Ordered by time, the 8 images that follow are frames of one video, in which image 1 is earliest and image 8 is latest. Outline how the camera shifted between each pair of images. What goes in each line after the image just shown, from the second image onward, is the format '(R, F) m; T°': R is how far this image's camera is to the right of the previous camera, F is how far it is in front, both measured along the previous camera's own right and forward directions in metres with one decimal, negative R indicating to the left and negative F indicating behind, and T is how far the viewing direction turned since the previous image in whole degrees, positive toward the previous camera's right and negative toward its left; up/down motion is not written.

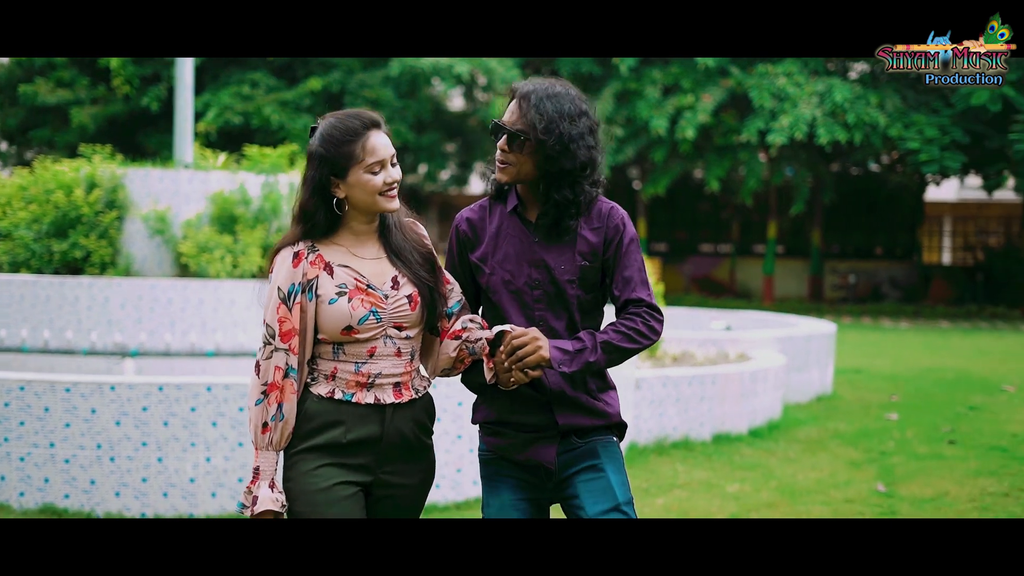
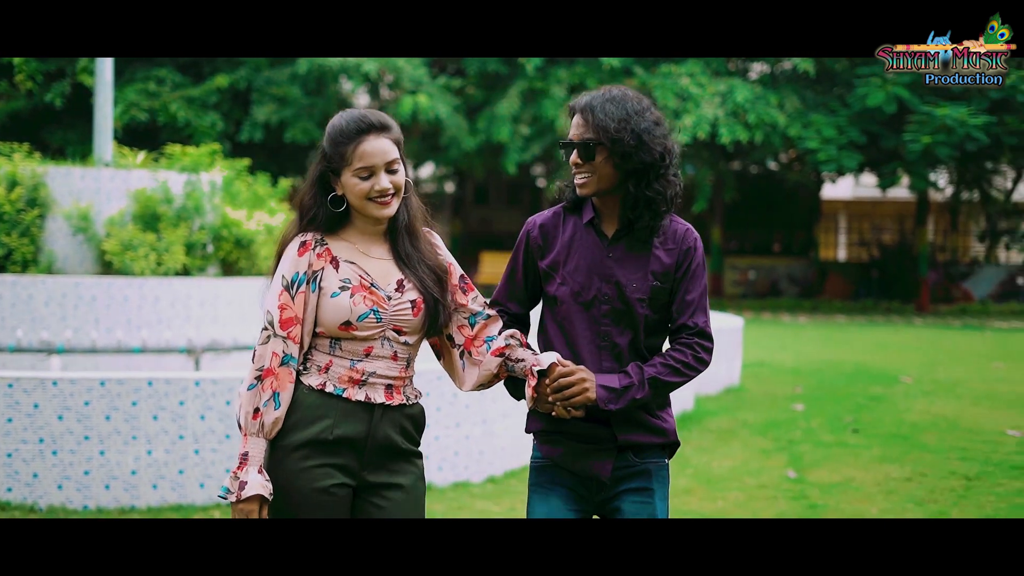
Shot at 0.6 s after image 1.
(-0.7, 0.0) m; +6°
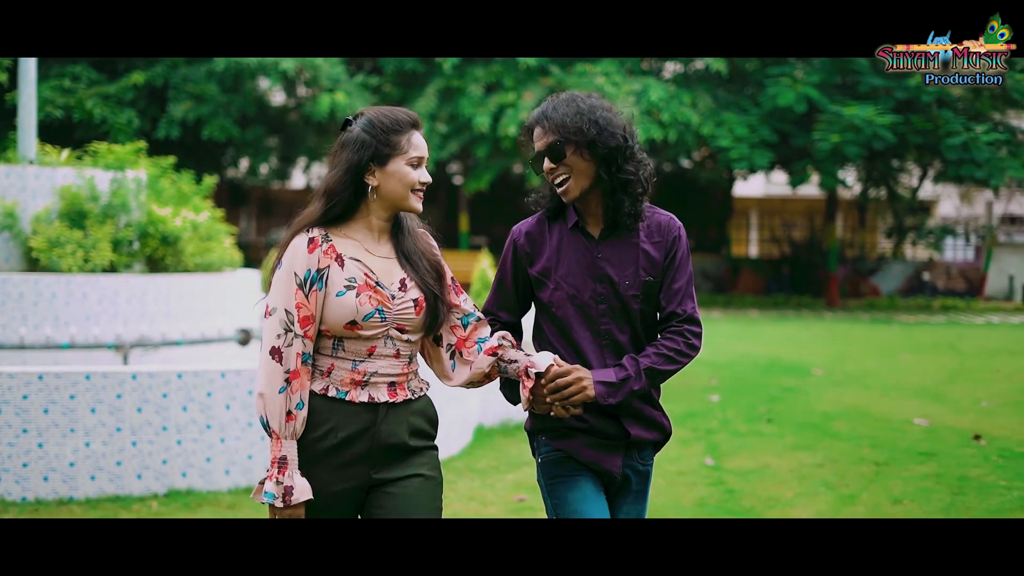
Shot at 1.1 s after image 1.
(-0.1, -0.2) m; +3°
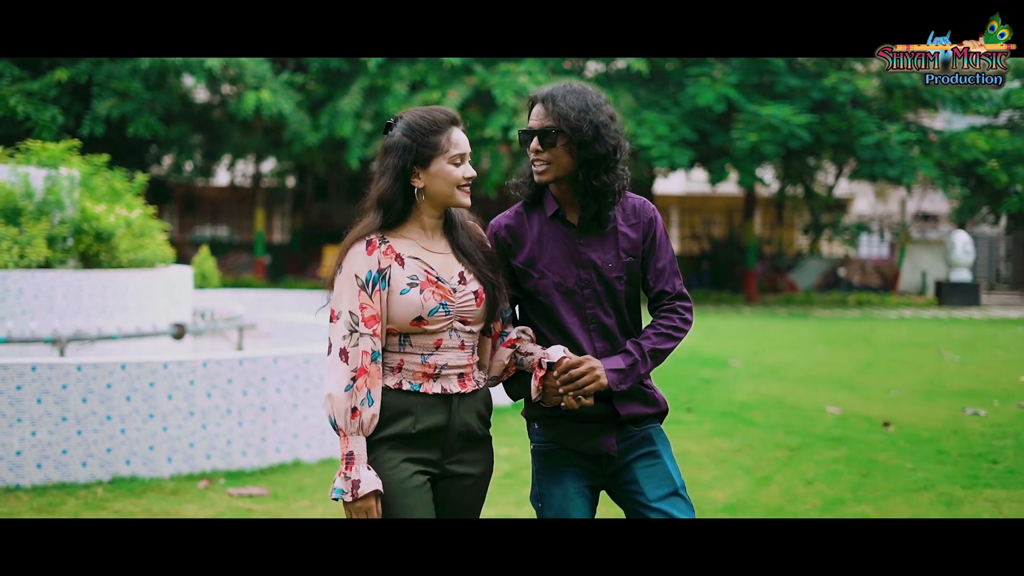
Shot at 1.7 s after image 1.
(0.0, -0.2) m; +3°
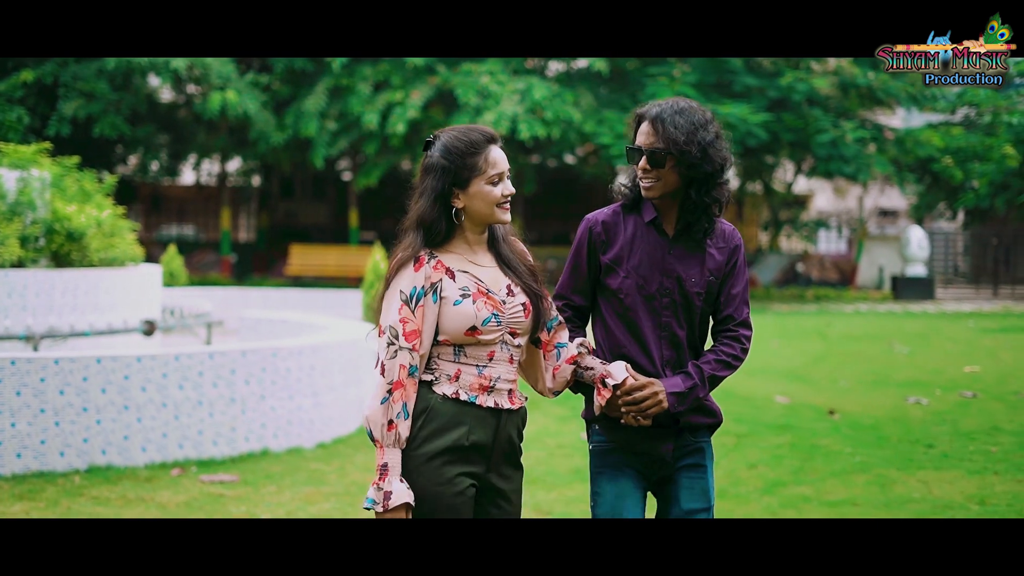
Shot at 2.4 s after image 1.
(0.0, -0.3) m; +1°
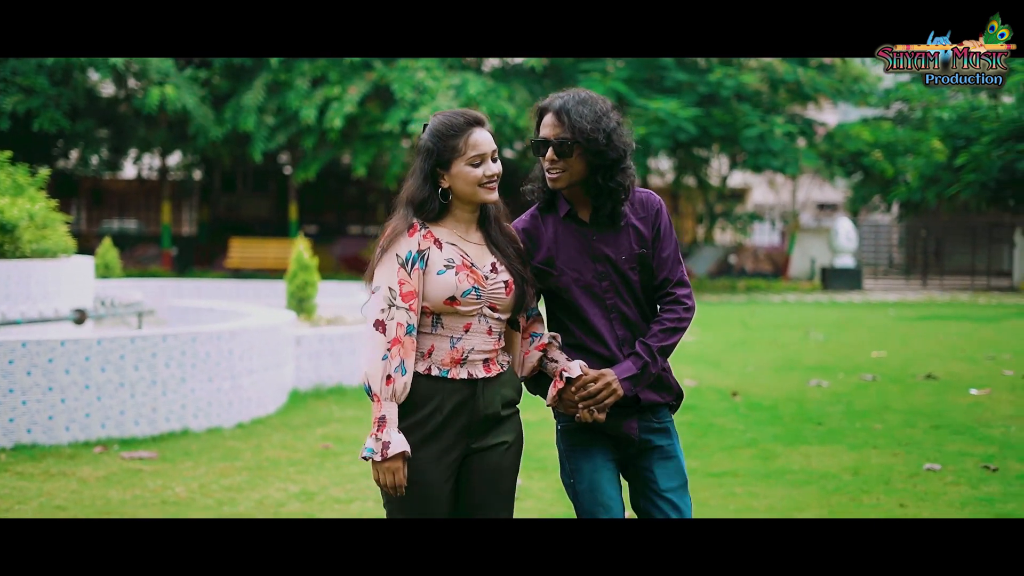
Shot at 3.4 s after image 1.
(+0.2, -0.3) m; +2°
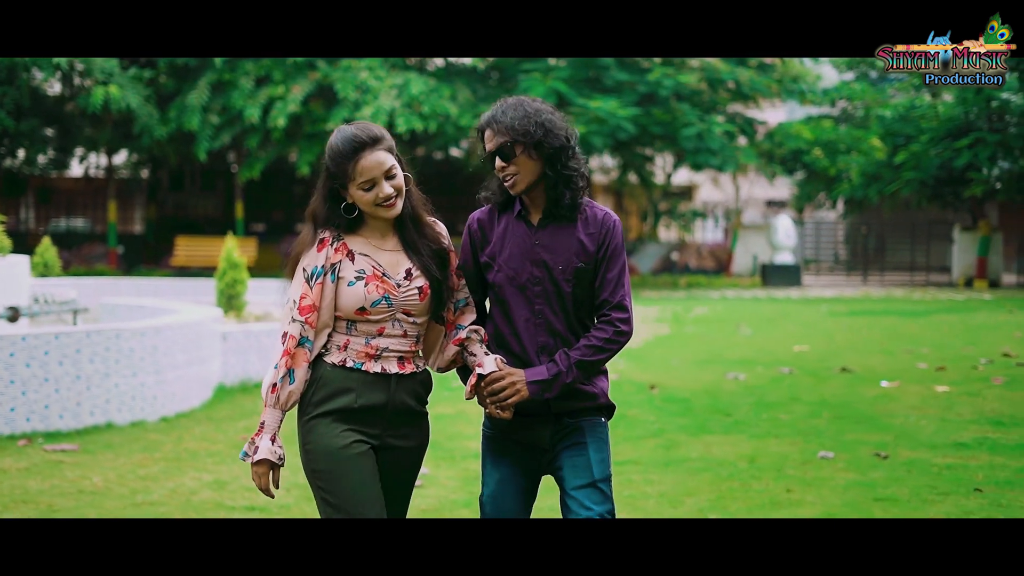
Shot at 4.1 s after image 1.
(+0.2, -0.2) m; +1°
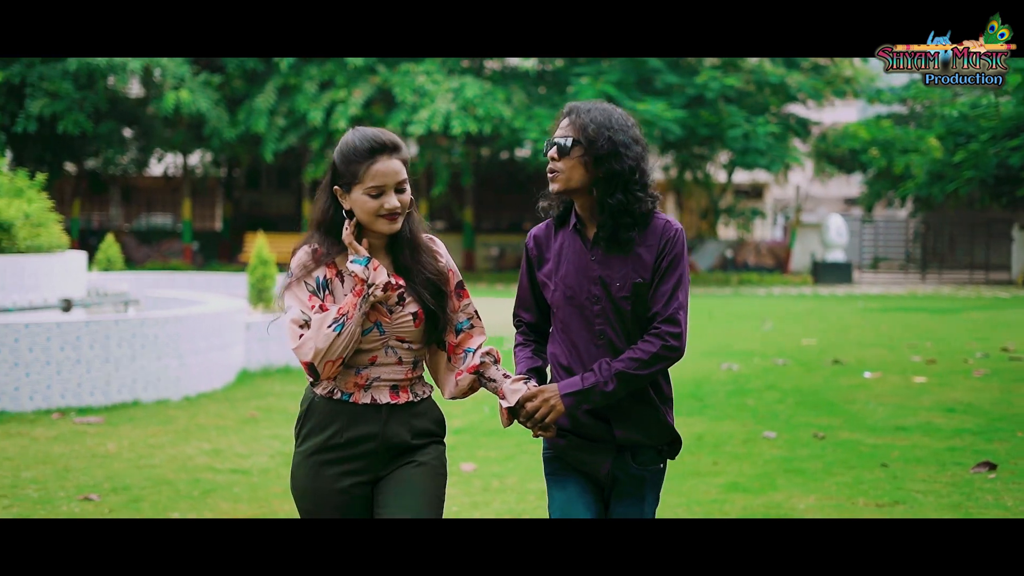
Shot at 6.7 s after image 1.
(+0.5, -0.7) m; -3°
